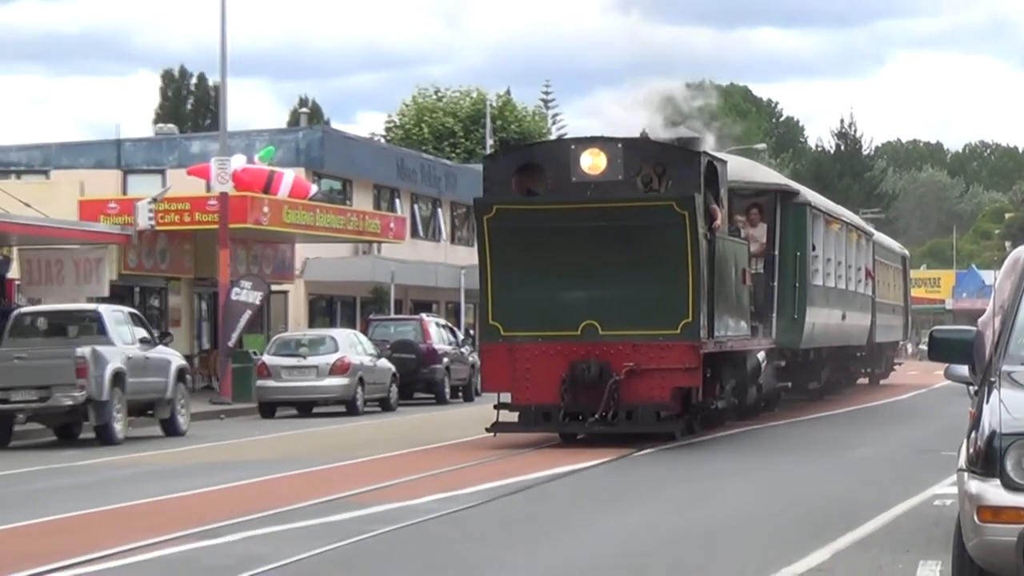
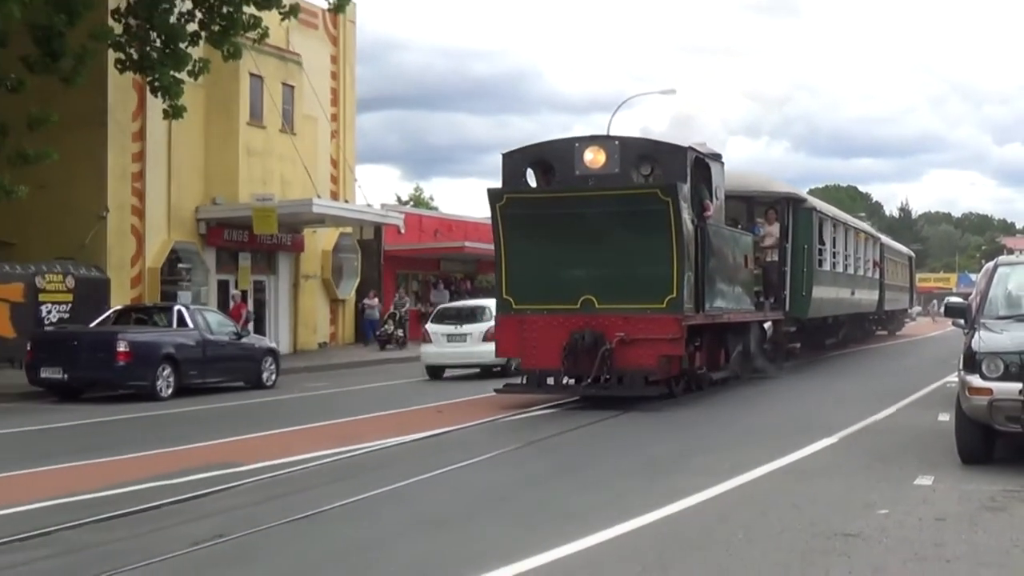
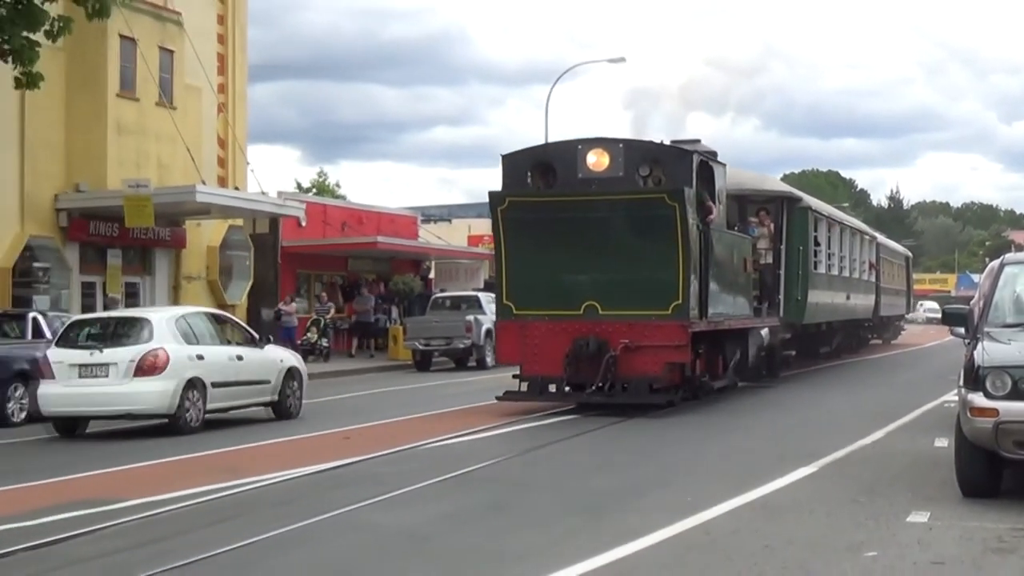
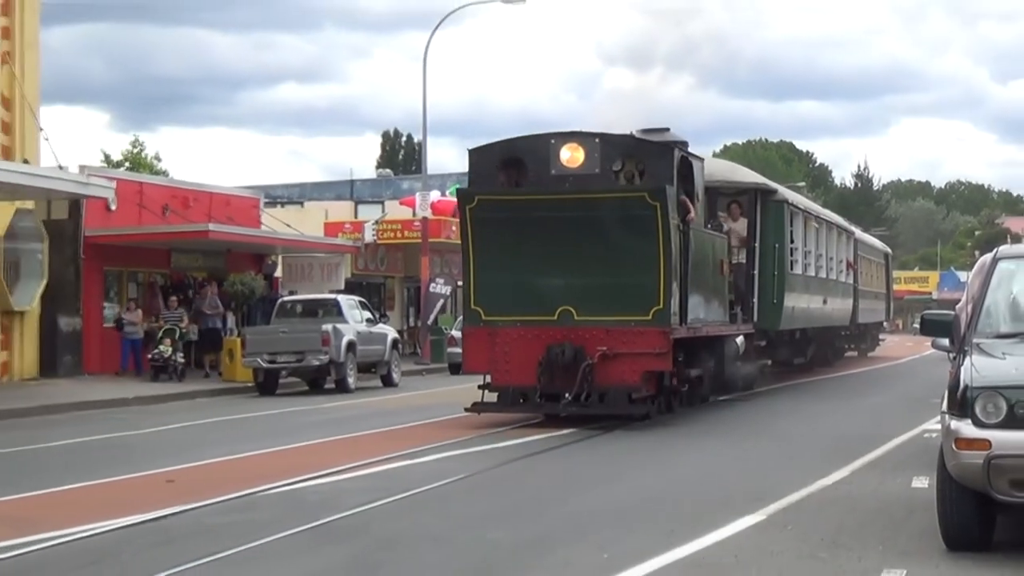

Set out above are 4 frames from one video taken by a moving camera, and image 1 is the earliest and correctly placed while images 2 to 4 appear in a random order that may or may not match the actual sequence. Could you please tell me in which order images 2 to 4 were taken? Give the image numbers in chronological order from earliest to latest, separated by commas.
4, 3, 2
